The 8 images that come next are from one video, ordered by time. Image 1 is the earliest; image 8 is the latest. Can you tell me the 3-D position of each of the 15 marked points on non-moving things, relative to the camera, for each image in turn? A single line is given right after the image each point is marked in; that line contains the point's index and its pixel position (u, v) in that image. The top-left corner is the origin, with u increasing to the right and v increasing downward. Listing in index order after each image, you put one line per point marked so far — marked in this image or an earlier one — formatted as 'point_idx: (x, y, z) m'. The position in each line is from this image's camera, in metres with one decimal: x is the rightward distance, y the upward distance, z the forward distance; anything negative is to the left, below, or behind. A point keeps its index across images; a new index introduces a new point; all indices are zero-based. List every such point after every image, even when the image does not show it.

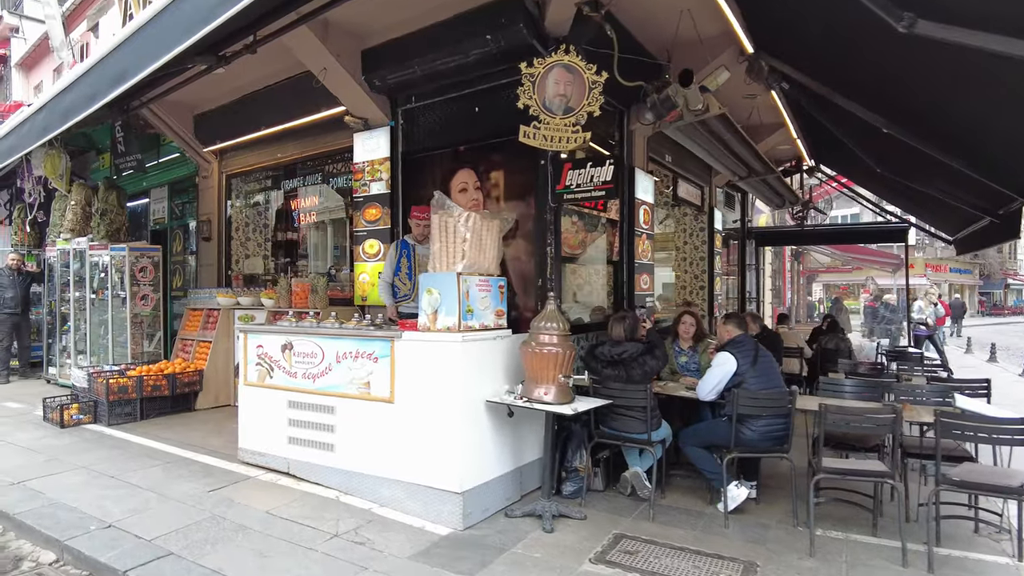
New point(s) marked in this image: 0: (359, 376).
0: (-1.1, -0.6, +4.5) m
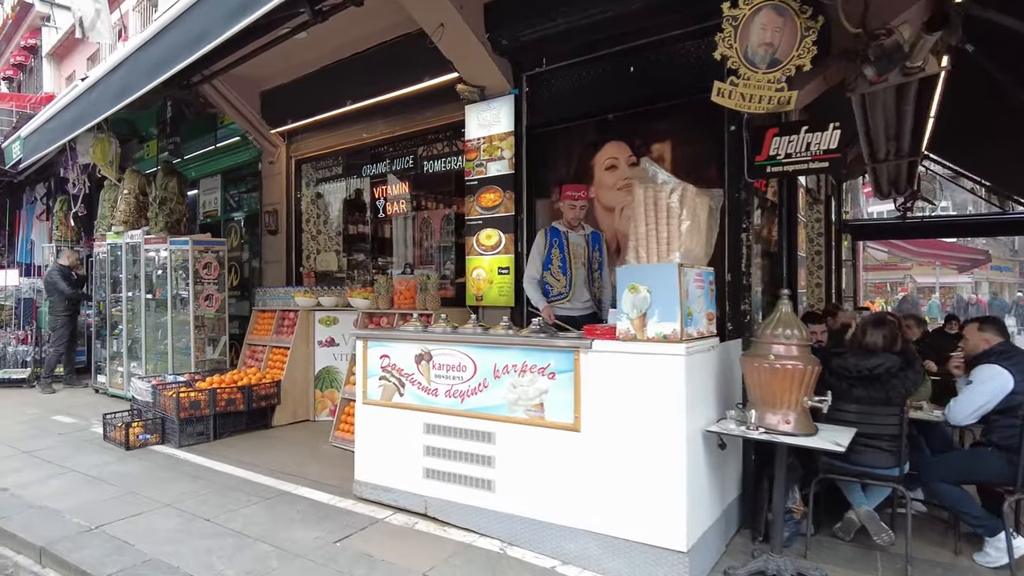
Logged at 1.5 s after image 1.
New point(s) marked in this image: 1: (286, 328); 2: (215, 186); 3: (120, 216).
0: (+0.1, -0.6, +3.6) m
1: (-2.3, -0.4, +6.7) m
2: (-4.1, +1.4, +9.1) m
3: (-4.3, +0.8, +7.3) m
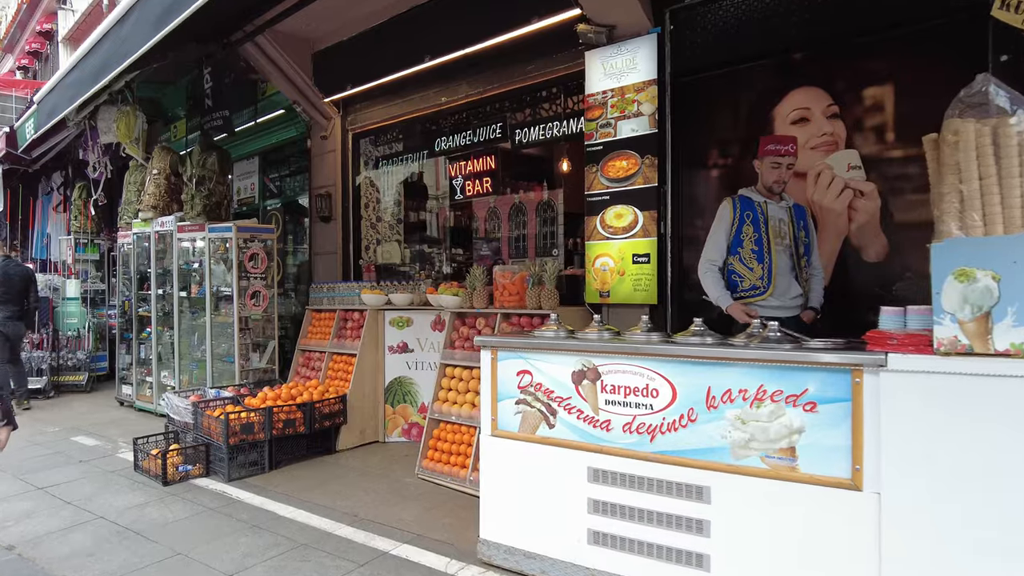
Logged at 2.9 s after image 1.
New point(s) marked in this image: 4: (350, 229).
0: (+0.9, -0.5, +2.4) m
1: (-1.4, -0.4, +5.6) m
2: (-3.2, +1.4, +8.1) m
3: (-3.4, +0.8, +6.2) m
4: (-1.6, +0.6, +6.6) m
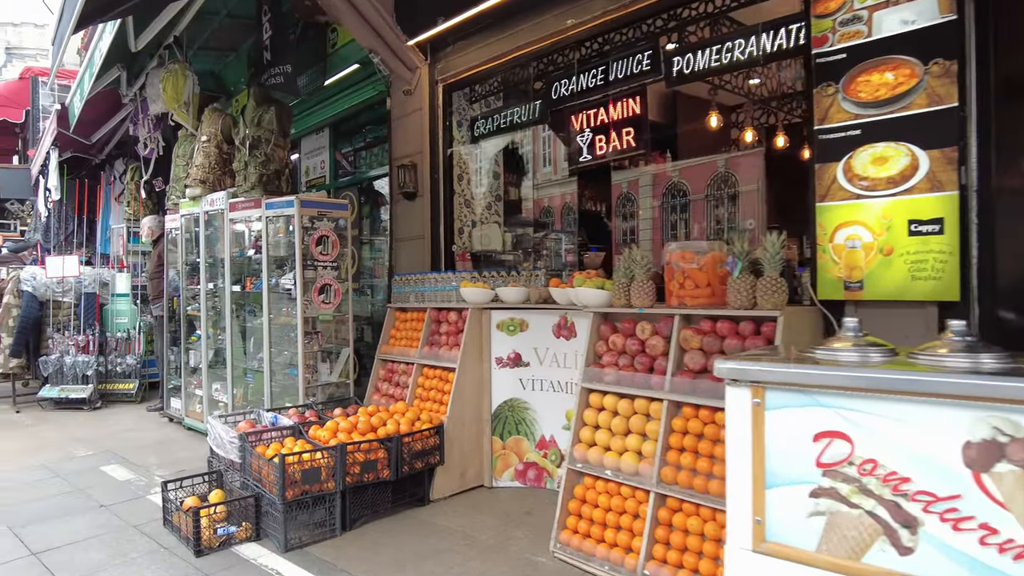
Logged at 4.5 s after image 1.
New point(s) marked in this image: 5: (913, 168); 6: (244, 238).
0: (+1.6, -0.5, +0.9) m
1: (-0.4, -0.3, +4.2) m
2: (-2.0, +1.5, +6.9) m
3: (-2.4, +0.9, +5.1) m
4: (-0.6, +0.6, +5.2) m
5: (+1.6, +0.5, +2.6) m
6: (-2.0, +0.4, +4.9) m
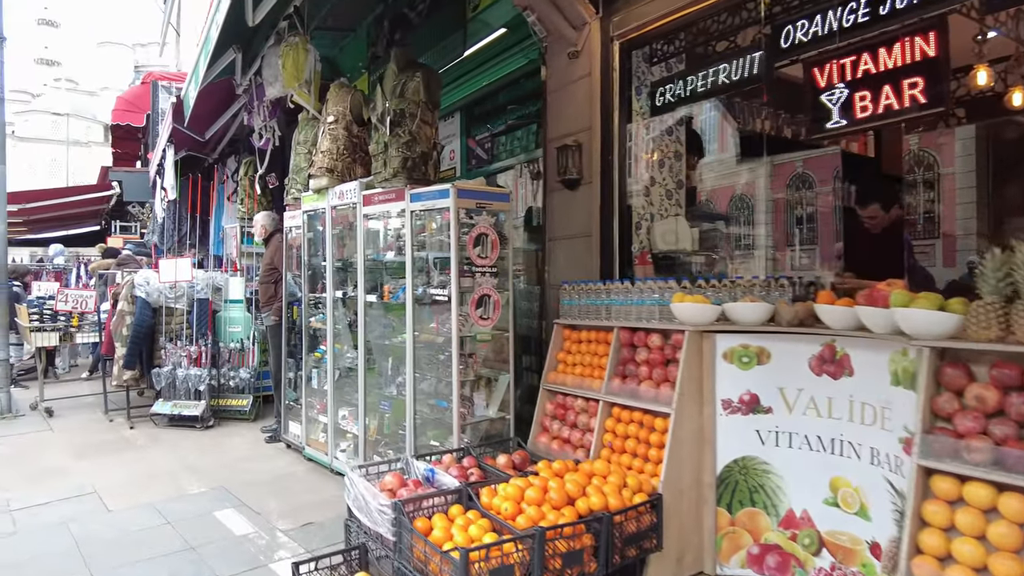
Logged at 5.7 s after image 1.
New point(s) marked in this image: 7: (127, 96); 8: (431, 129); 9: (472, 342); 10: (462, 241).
0: (+2.2, -0.6, -0.4) m
1: (+0.6, -0.4, +3.1) m
2: (-0.6, +1.4, +6.0) m
3: (-1.2, +0.8, +4.3) m
4: (+0.6, +0.6, +4.2) m
5: (+2.4, +0.4, +1.3) m
6: (-0.8, +0.3, +4.0) m
7: (-7.5, +3.7, +12.8) m
8: (-0.4, +0.9, +3.7) m
9: (-0.2, -0.3, +3.5) m
10: (-0.2, +0.3, +3.5) m
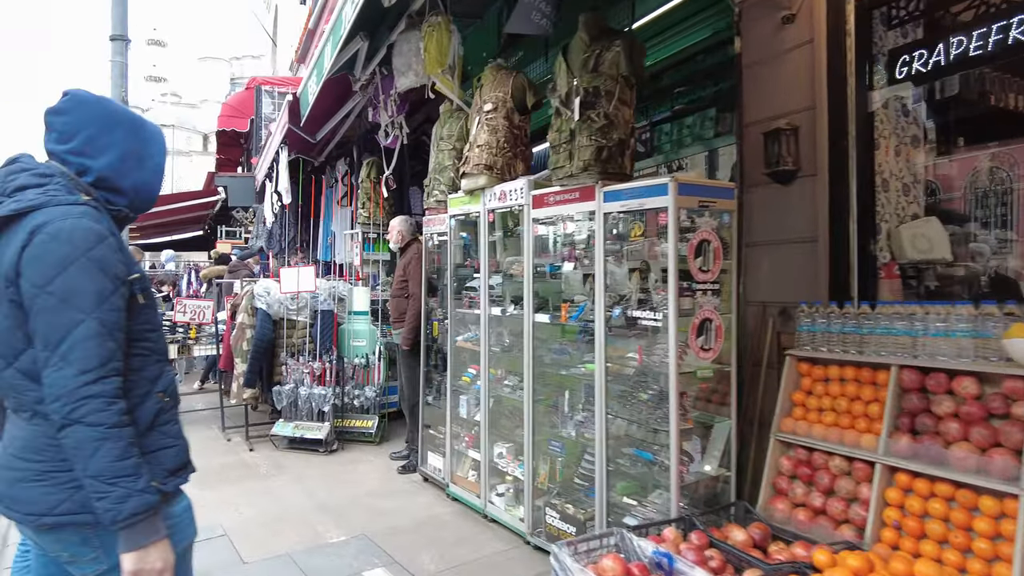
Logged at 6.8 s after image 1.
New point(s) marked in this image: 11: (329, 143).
0: (+2.7, -0.7, -1.4) m
1: (+1.5, -0.5, +2.3) m
2: (+0.7, +1.3, +5.3) m
3: (-0.2, +0.7, +3.6) m
4: (+1.7, +0.5, +3.3) m
5: (+3.1, +0.3, +0.3) m
6: (+0.2, +0.2, +3.3) m
7: (-5.4, +3.6, +12.8) m
8: (+0.5, +0.8, +3.0) m
9: (+0.8, -0.4, +2.8) m
10: (+0.7, +0.2, +2.7) m
11: (-2.3, +1.8, +8.2) m
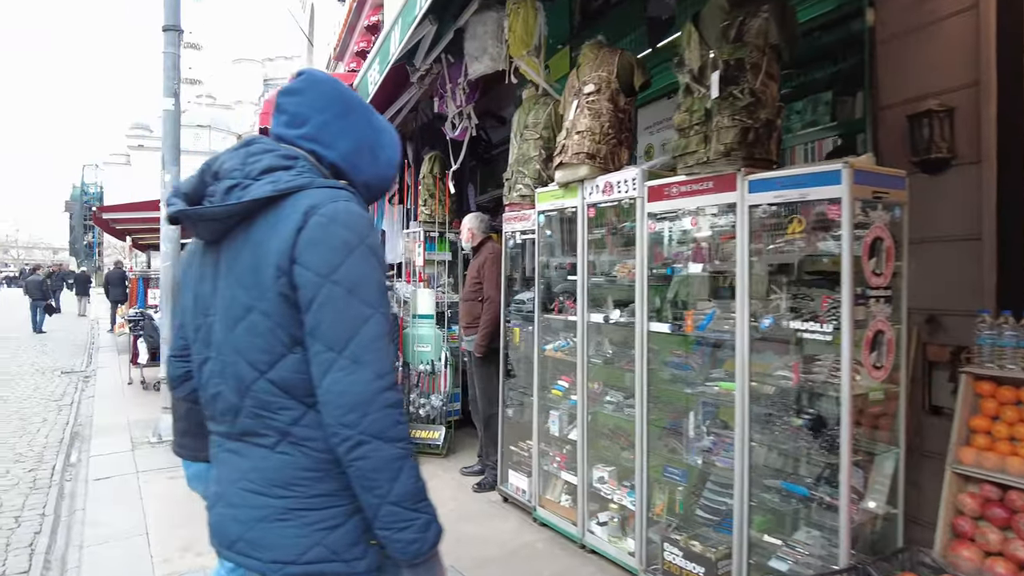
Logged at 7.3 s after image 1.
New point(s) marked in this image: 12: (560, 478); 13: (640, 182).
0: (+3.0, -0.7, -1.9) m
1: (+2.0, -0.5, +1.8) m
2: (+1.3, +1.3, +4.8) m
3: (+0.3, +0.7, +3.2) m
4: (+2.2, +0.5, +2.9) m
5: (+3.5, +0.3, -0.3) m
6: (+0.7, +0.2, +2.9) m
7: (-4.5, +3.6, +12.7) m
8: (+1.0, +0.8, +2.6) m
9: (+1.2, -0.4, +2.4) m
10: (+1.2, +0.1, +2.3) m
11: (-1.6, +1.8, +7.9) m
12: (+0.3, -1.0, +3.7) m
13: (+0.6, +0.5, +2.9) m
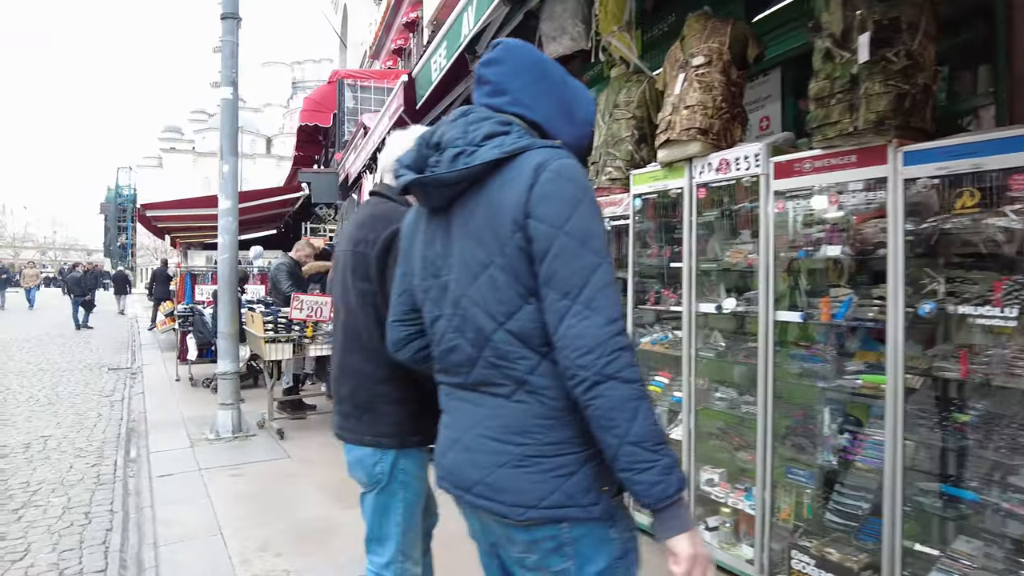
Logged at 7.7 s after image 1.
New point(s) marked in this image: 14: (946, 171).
0: (+3.3, -0.6, -2.2) m
1: (+2.4, -0.4, +1.6) m
2: (+1.8, +1.4, +4.6) m
3: (+0.8, +0.8, +3.0) m
4: (+2.6, +0.5, +2.6) m
5: (+3.8, +0.3, -0.6) m
6: (+1.2, +0.3, +2.7) m
7: (-3.7, +3.7, +12.6) m
8: (+1.5, +0.8, +2.4) m
9: (+1.7, -0.3, +2.1) m
10: (+1.6, +0.2, +2.0) m
11: (-0.9, +1.9, +7.7) m
12: (+0.7, -1.0, +3.4) m
13: (+1.0, +0.5, +2.7) m
14: (+1.4, +0.4, +2.1) m
